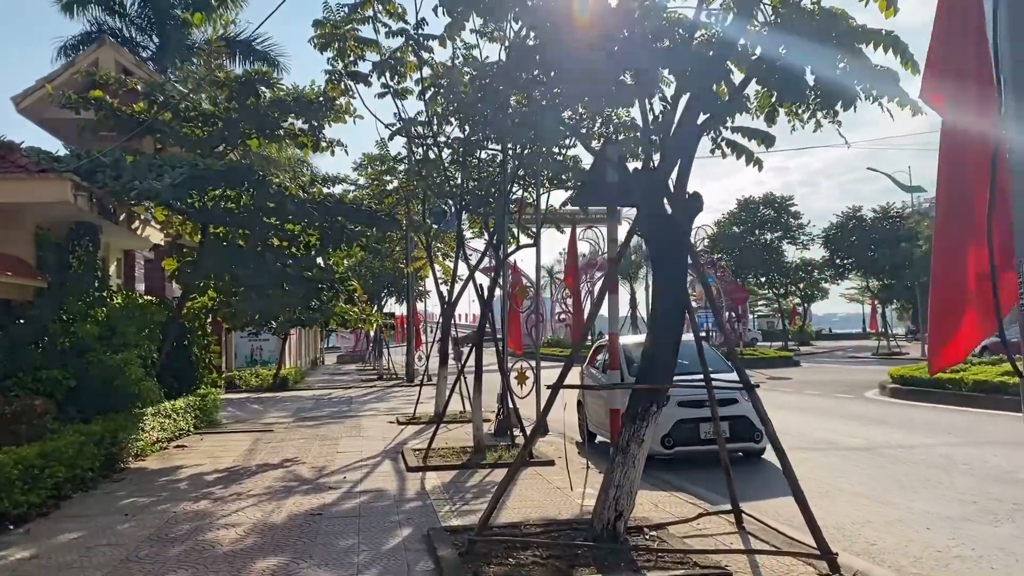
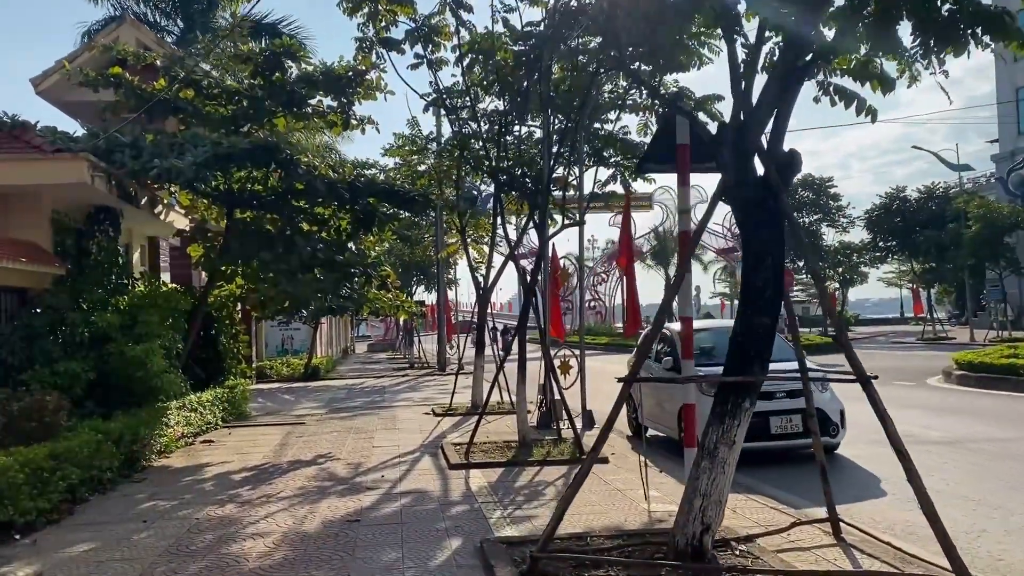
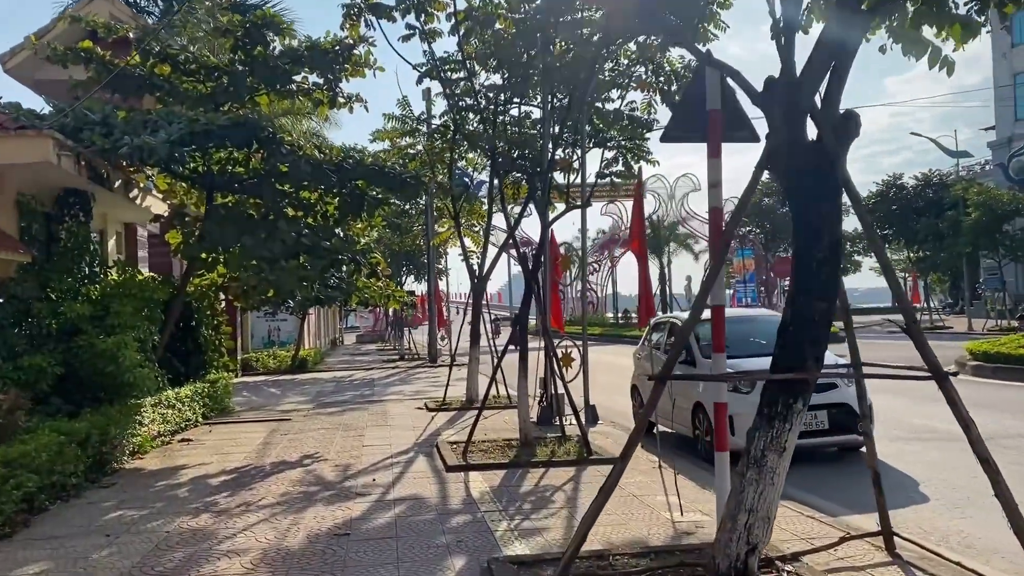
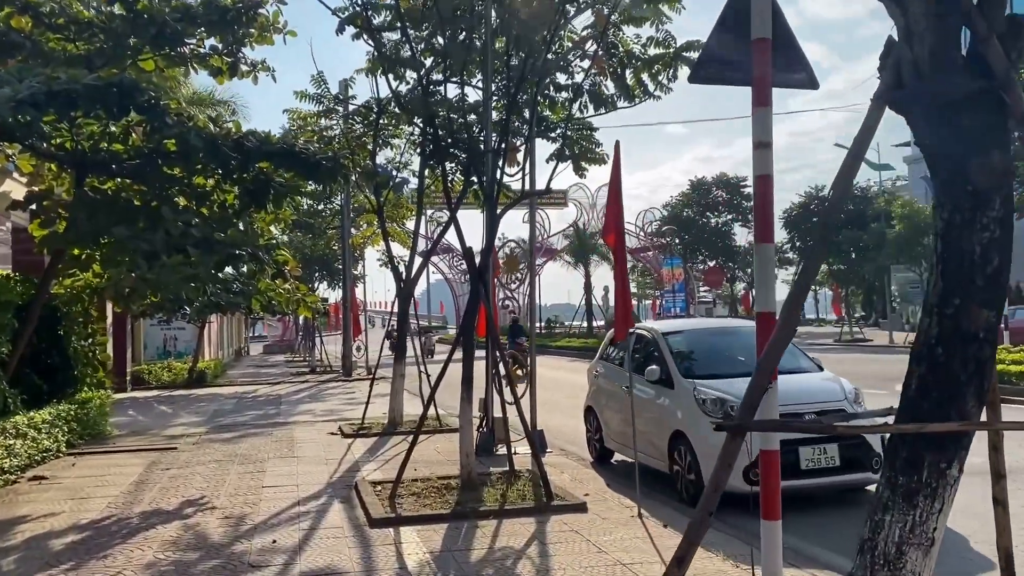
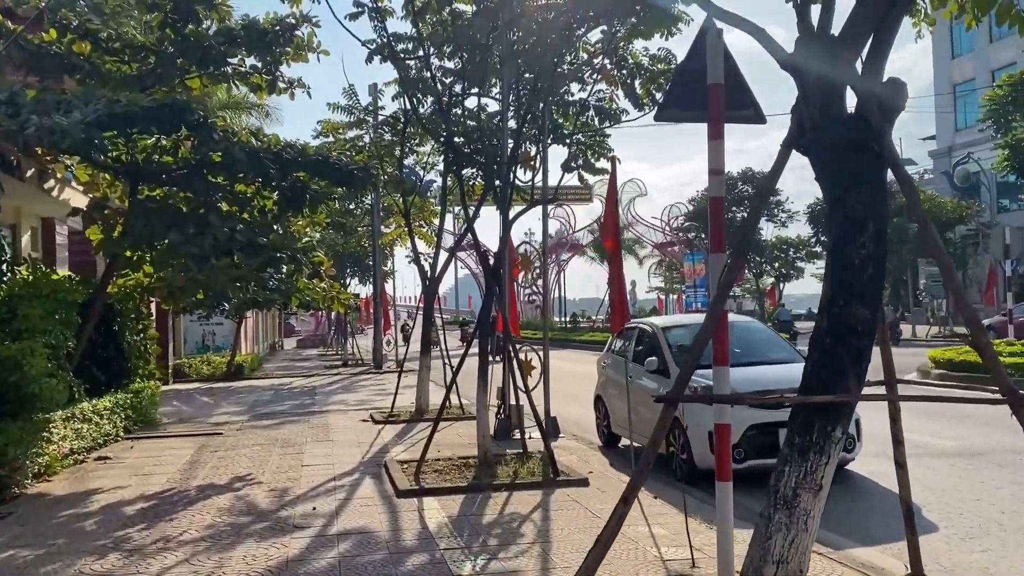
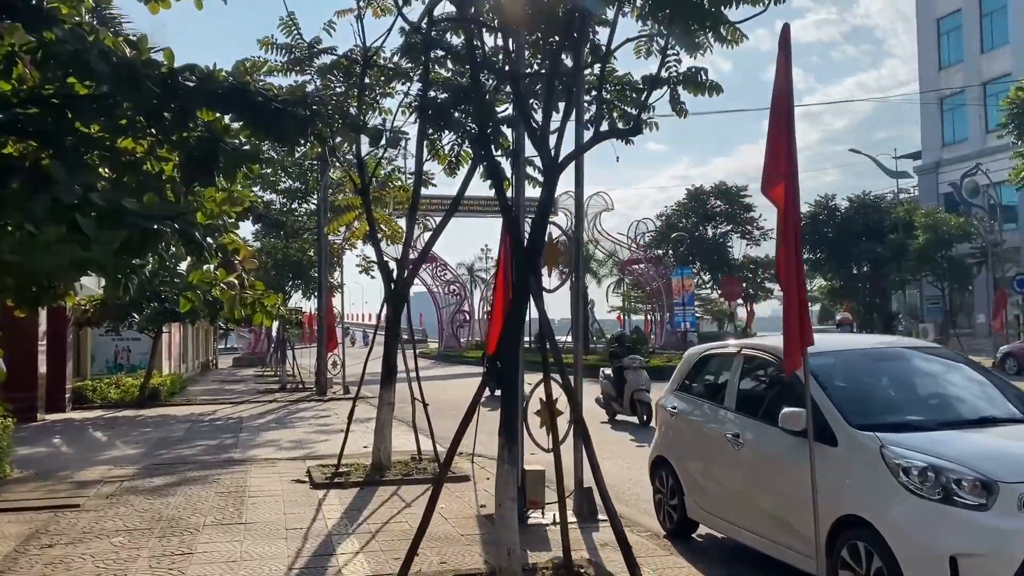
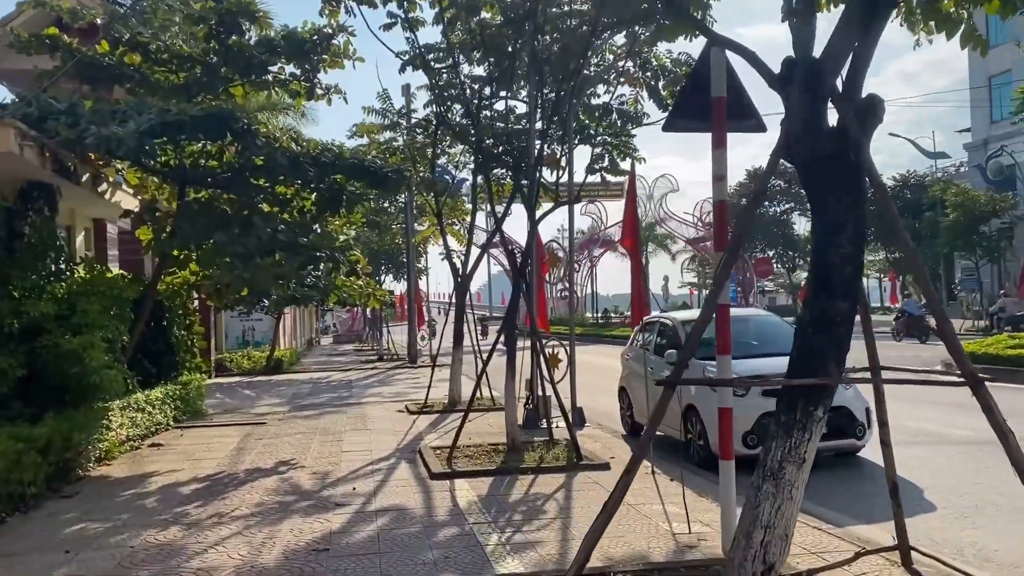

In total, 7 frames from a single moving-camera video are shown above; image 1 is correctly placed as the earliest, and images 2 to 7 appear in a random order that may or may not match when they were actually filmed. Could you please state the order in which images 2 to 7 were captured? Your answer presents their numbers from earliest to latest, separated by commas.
2, 3, 7, 5, 4, 6
